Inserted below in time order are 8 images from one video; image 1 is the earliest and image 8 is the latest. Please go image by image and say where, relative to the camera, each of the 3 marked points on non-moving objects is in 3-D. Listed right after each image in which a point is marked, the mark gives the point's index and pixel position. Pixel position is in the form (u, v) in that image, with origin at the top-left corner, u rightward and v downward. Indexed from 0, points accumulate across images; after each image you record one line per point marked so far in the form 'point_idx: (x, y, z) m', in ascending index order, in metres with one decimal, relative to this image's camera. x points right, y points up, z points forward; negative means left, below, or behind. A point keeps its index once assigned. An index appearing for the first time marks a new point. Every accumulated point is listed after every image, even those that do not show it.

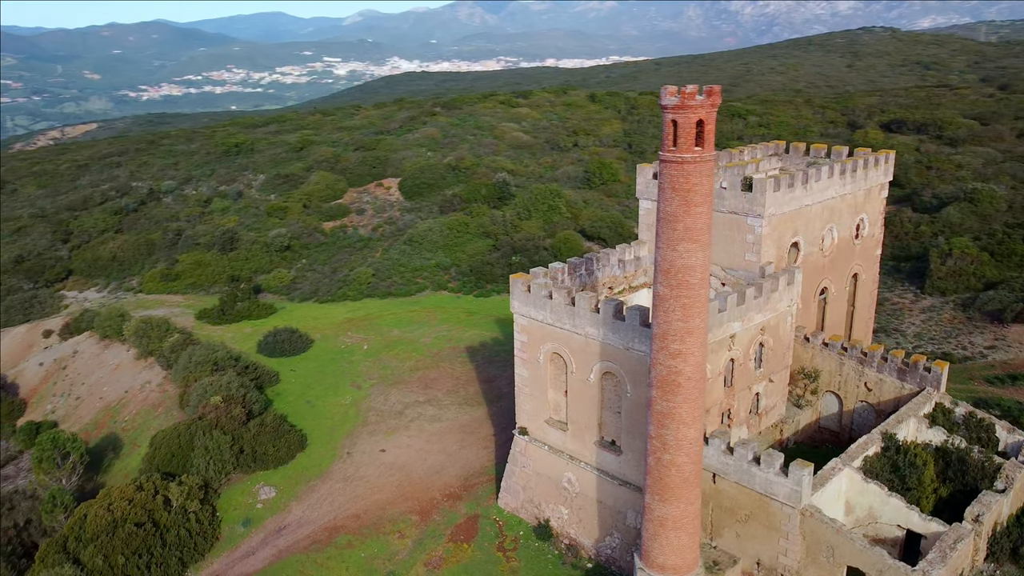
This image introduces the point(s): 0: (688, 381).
0: (+3.1, -1.7, +14.4) m
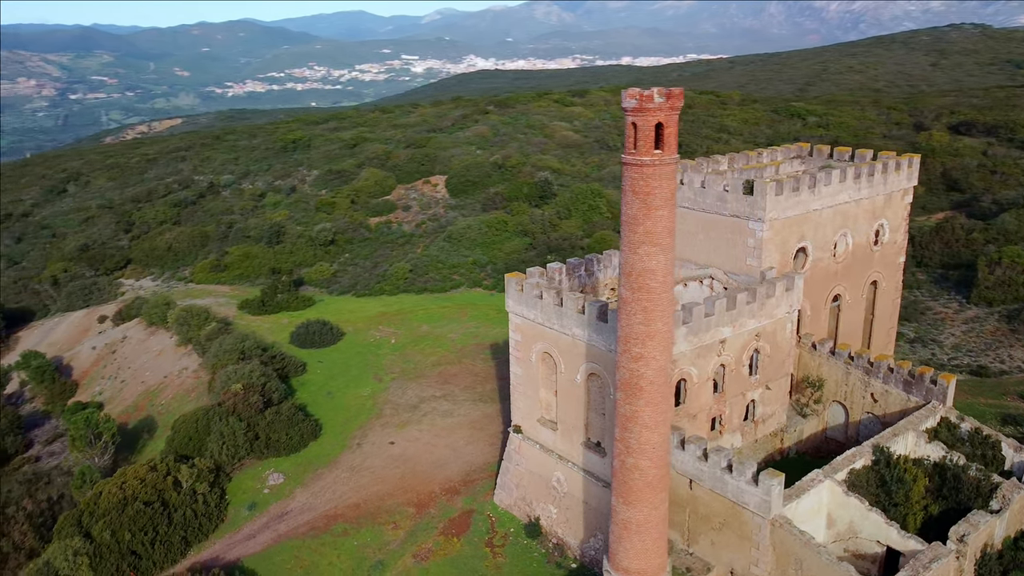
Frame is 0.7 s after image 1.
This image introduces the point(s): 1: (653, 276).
0: (+2.4, -1.7, +14.4) m
1: (+2.4, +0.2, +13.8) m
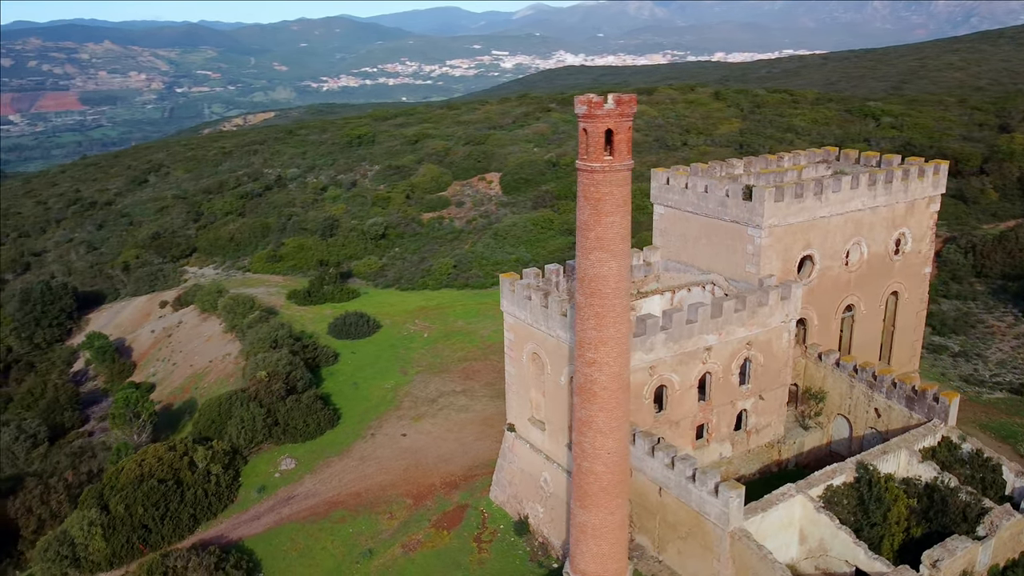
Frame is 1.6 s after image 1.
0: (+1.6, -1.8, +14.4) m
1: (+1.6, +0.1, +13.8) m
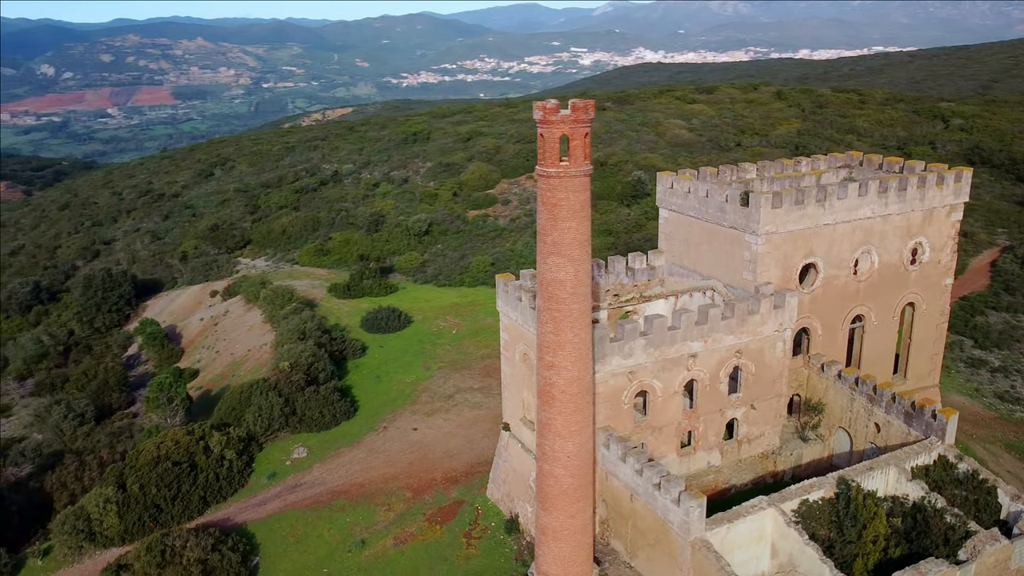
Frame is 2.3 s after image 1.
0: (+0.9, -1.9, +14.5) m
1: (+0.8, 0.0, +13.9) m
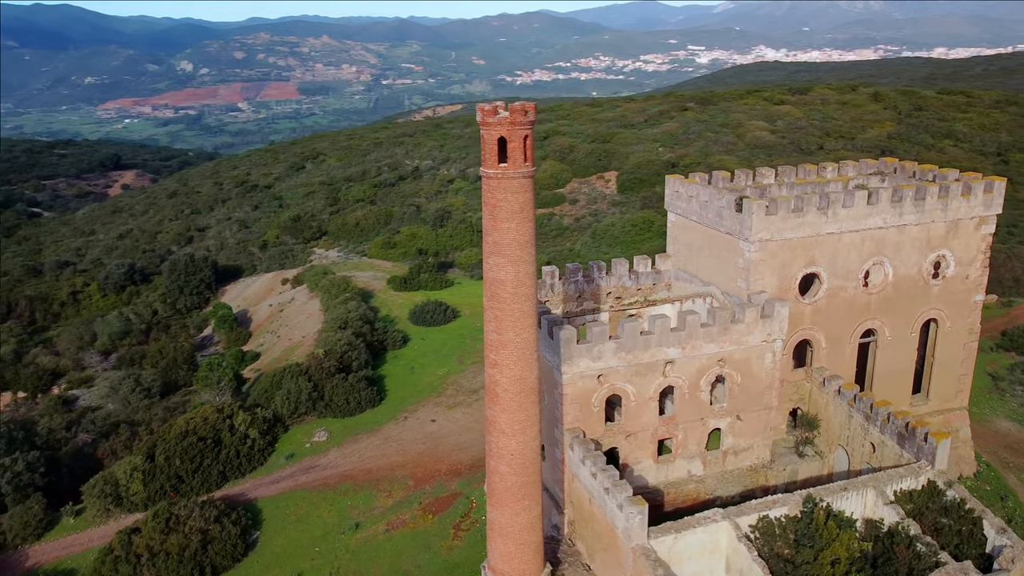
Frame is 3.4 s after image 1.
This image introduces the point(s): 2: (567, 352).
0: (-0.1, -1.9, +14.7) m
1: (-0.2, 0.0, +14.1) m
2: (+1.1, -1.3, +16.9) m
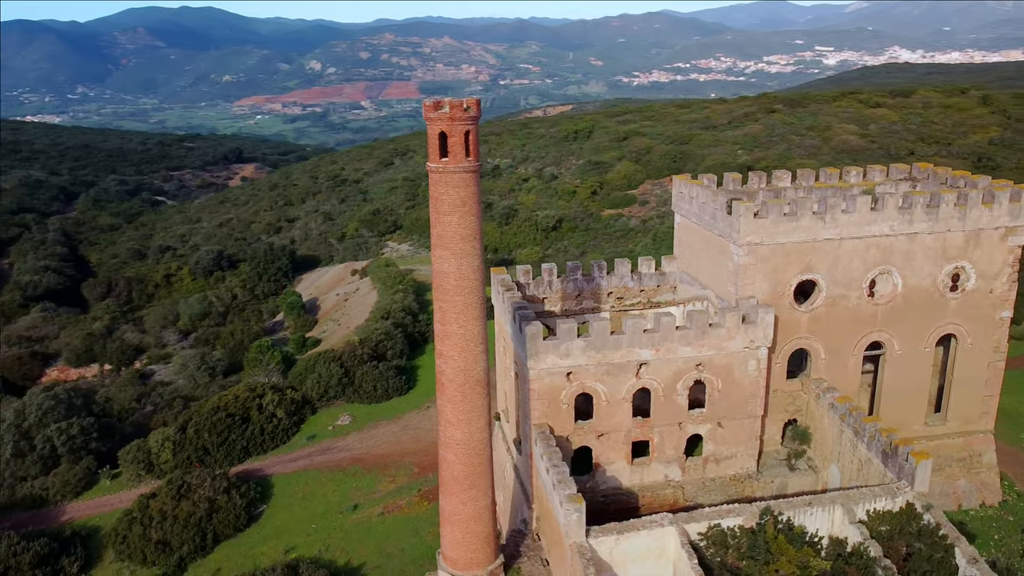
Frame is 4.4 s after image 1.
0: (-1.1, -1.7, +15.0) m
1: (-1.2, +0.2, +14.4) m
2: (+0.4, -1.2, +17.0) m
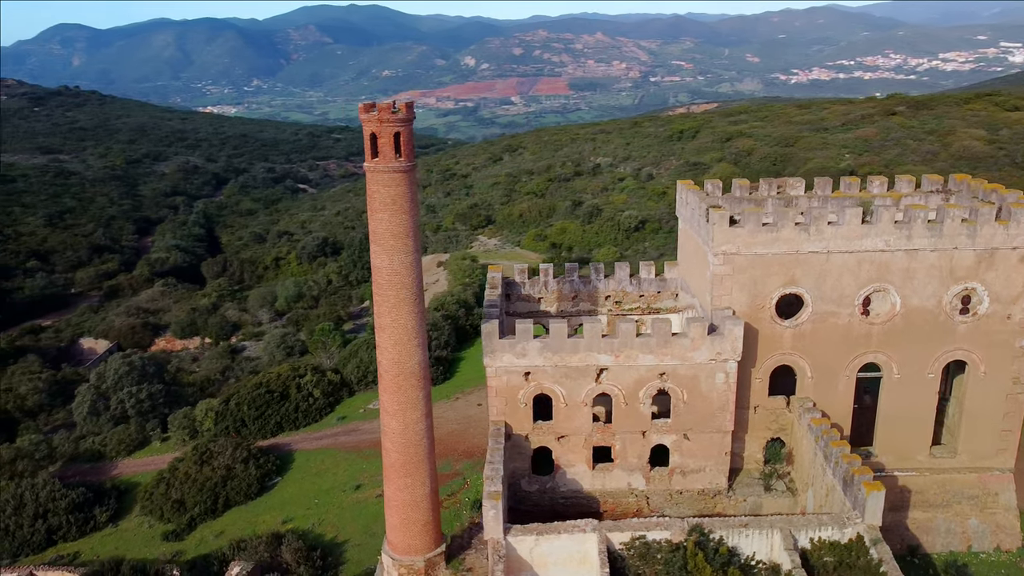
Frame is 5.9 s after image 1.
0: (-2.4, -1.6, +15.6) m
1: (-2.4, +0.3, +15.0) m
2: (-0.5, -1.2, +17.3) m
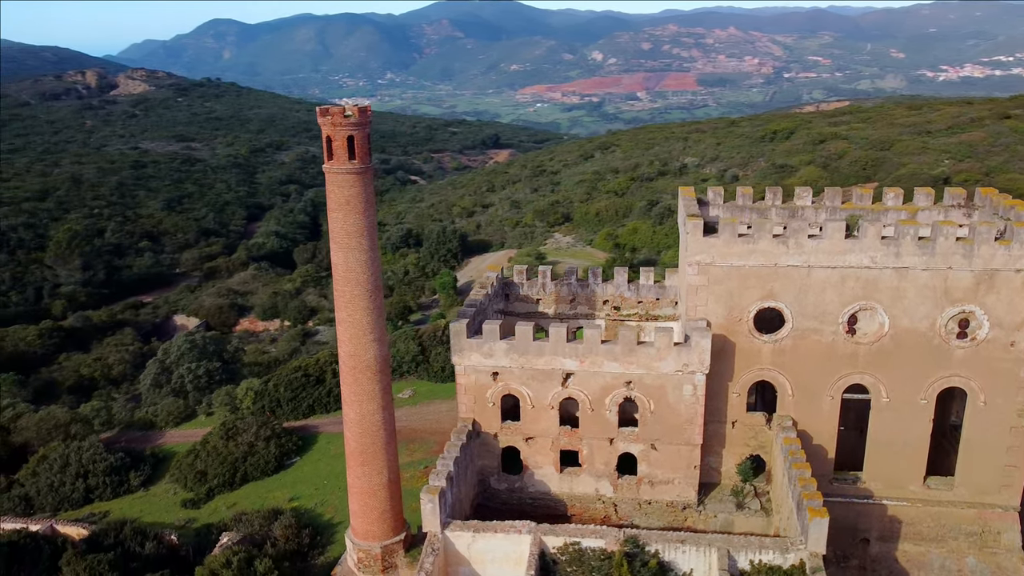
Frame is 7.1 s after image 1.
0: (-3.3, -1.6, +16.3) m
1: (-3.4, +0.4, +15.7) m
2: (-1.2, -1.2, +17.7) m
